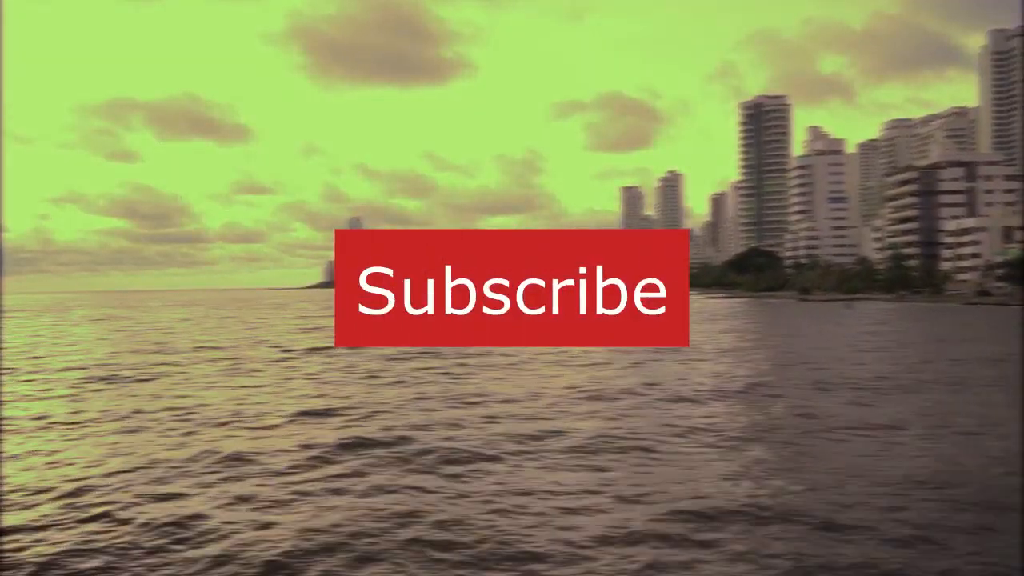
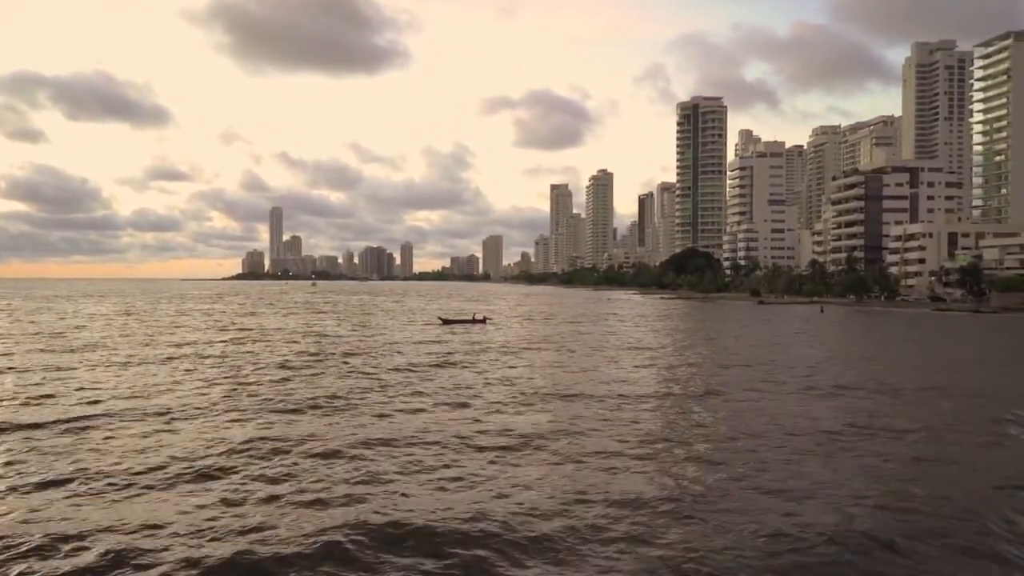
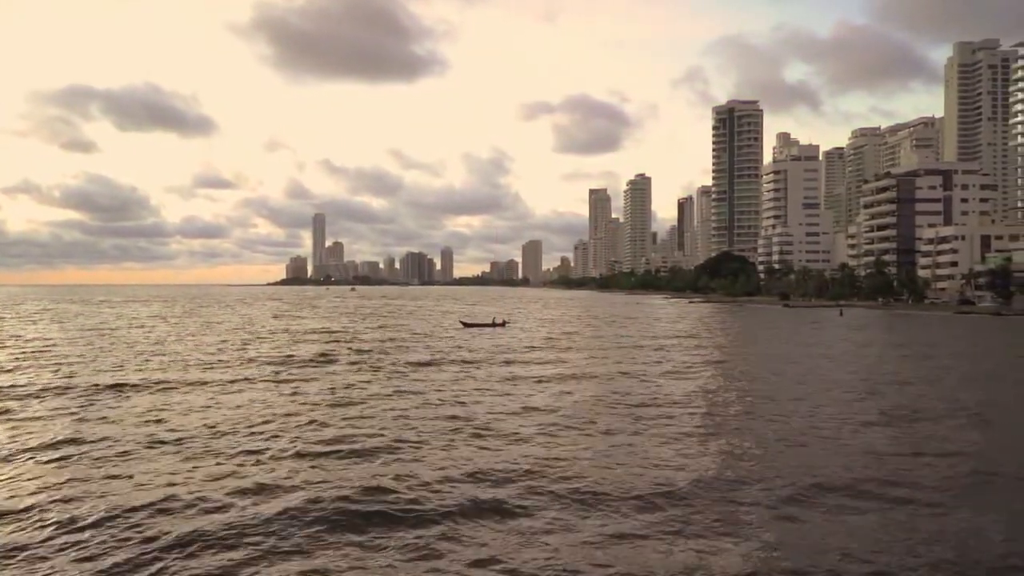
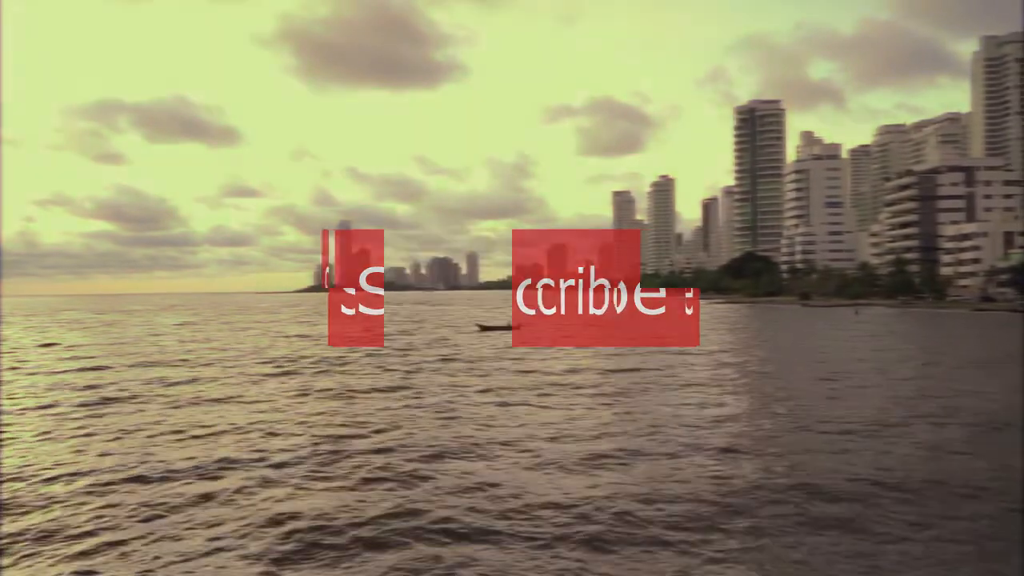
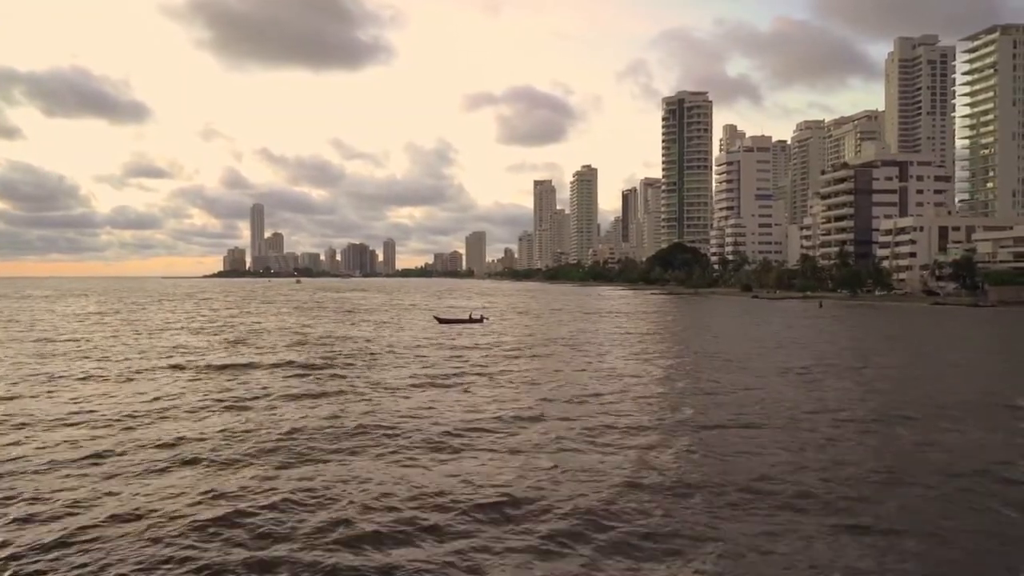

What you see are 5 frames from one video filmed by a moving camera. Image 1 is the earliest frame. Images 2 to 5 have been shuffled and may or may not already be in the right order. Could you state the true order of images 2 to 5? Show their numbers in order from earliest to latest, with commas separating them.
4, 3, 2, 5
